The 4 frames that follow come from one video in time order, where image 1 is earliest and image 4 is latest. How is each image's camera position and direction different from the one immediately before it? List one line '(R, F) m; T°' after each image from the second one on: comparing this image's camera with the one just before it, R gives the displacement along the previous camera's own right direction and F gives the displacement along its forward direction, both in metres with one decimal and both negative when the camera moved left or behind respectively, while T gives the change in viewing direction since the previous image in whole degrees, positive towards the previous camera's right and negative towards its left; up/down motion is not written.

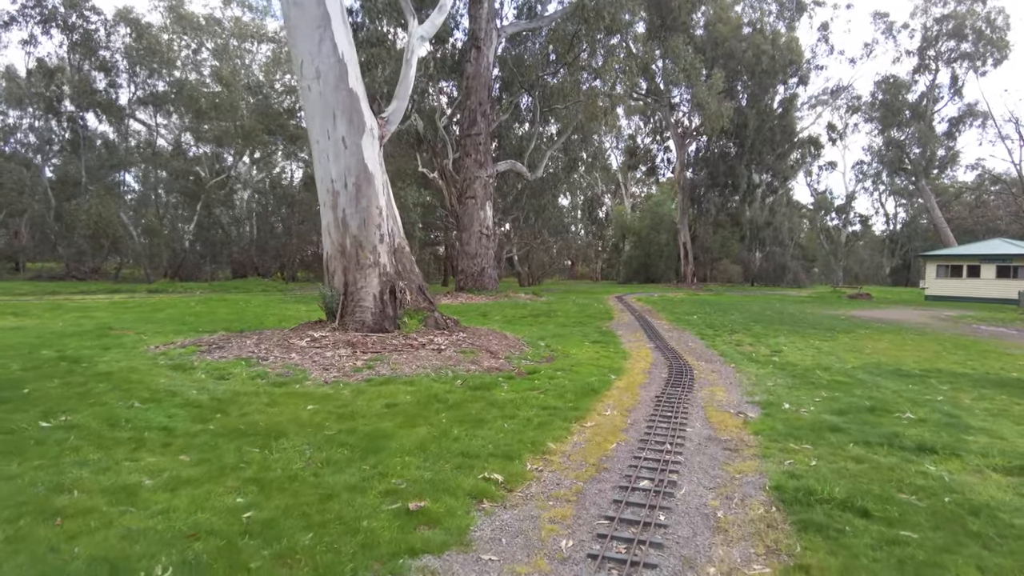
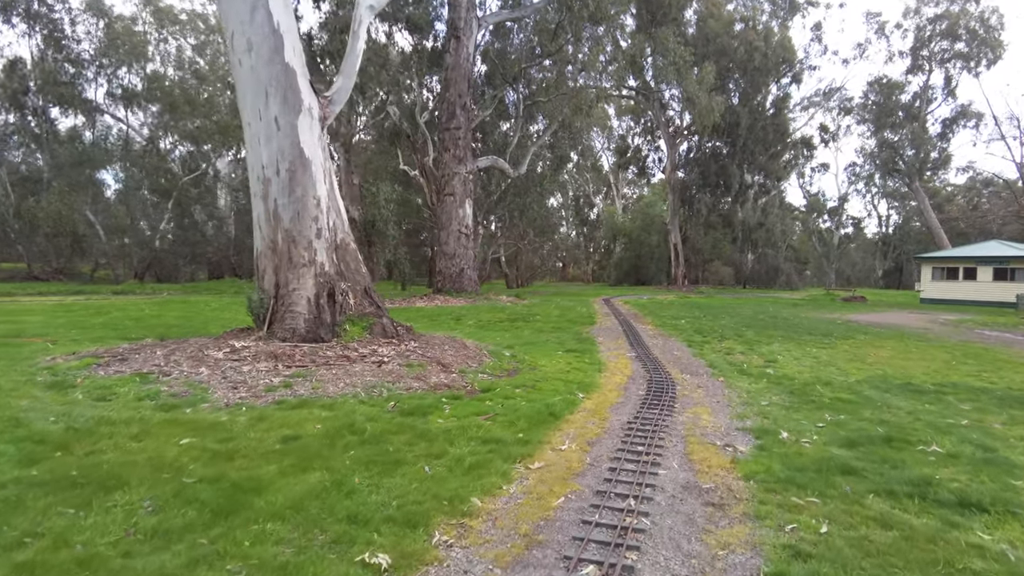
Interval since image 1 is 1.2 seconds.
(+0.4, +1.2) m; +1°
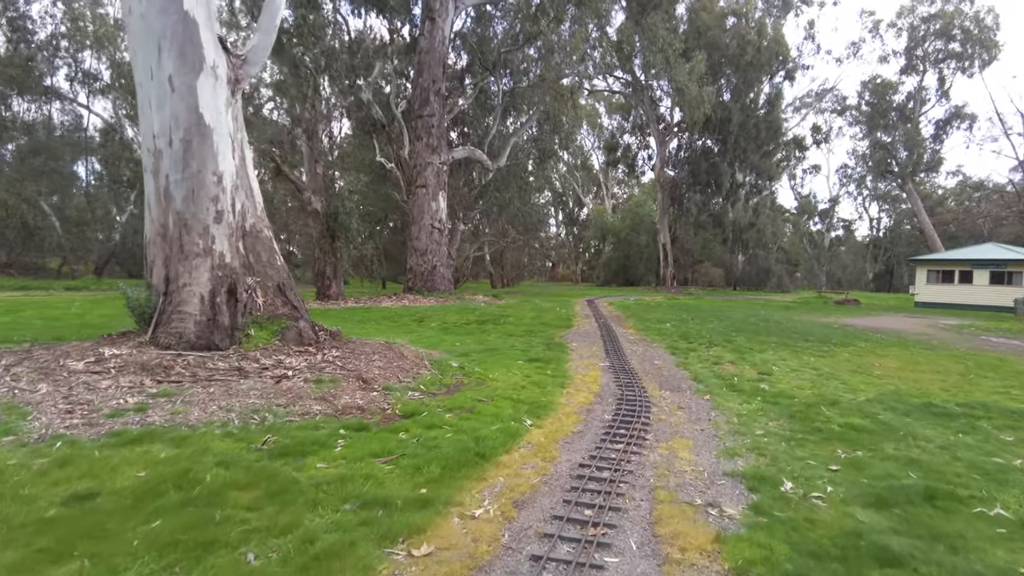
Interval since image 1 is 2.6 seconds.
(+0.5, +1.4) m; +1°
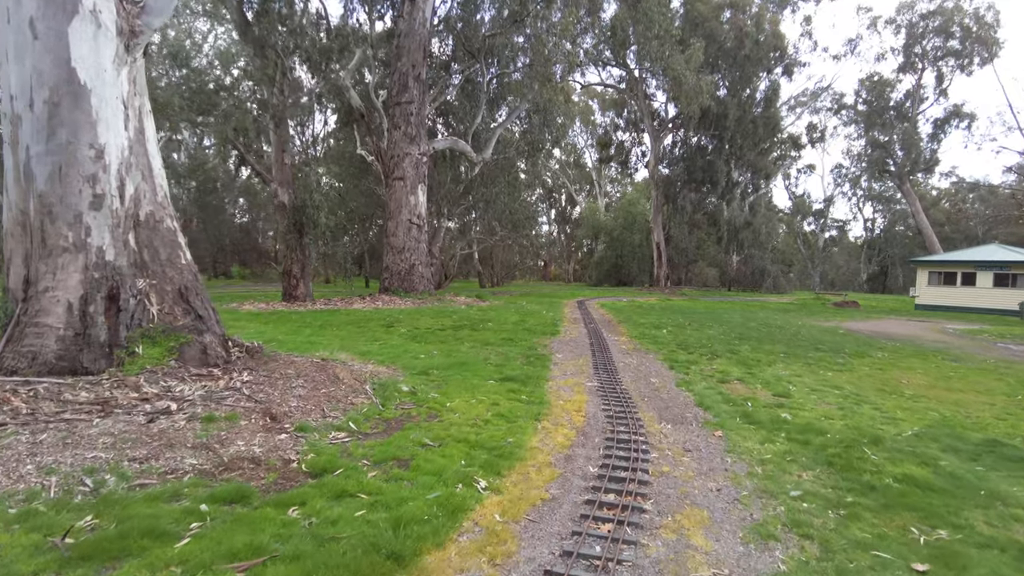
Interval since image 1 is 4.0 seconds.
(+0.3, +1.4) m; +1°
